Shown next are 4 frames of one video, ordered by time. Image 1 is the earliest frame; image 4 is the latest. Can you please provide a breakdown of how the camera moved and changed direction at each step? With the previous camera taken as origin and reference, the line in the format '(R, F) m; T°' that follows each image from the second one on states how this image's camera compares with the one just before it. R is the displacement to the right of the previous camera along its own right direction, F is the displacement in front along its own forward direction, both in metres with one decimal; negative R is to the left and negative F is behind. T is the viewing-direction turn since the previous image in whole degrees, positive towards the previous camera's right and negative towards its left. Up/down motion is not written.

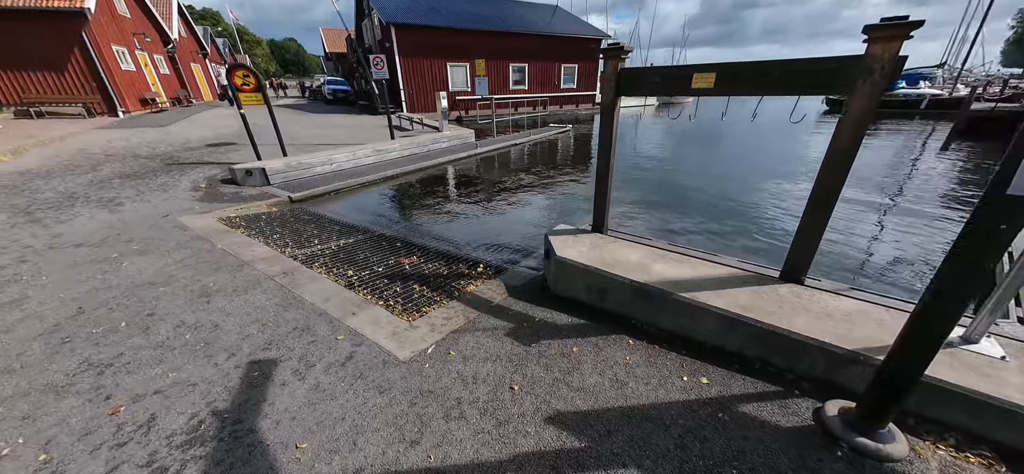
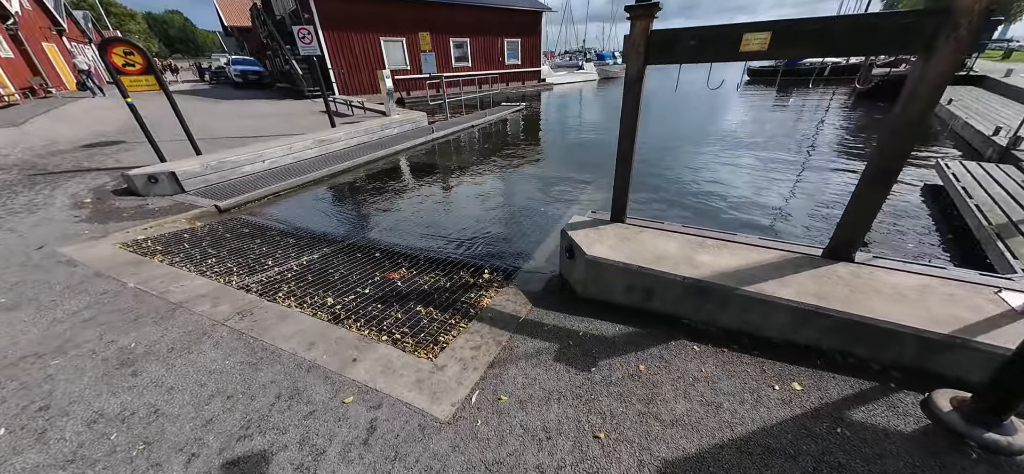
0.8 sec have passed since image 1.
(-0.5, +0.5) m; +9°
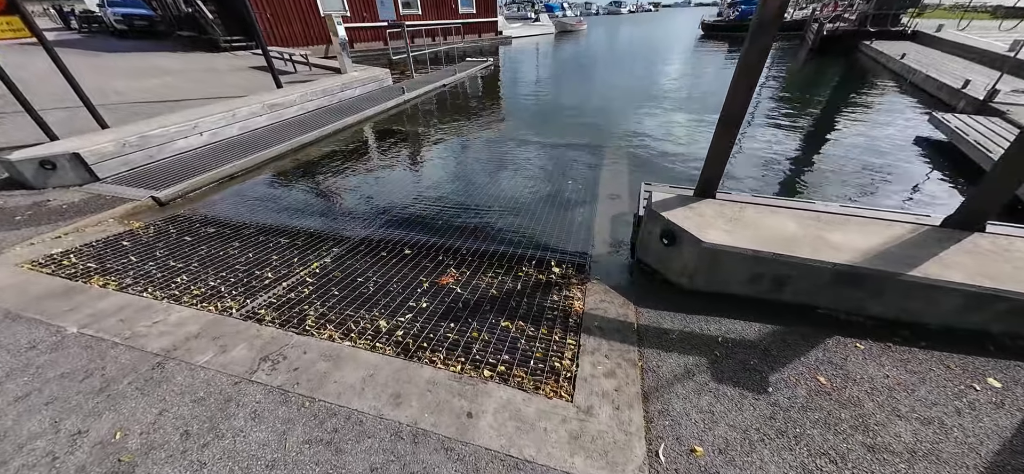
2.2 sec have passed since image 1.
(-0.8, +0.6) m; +8°
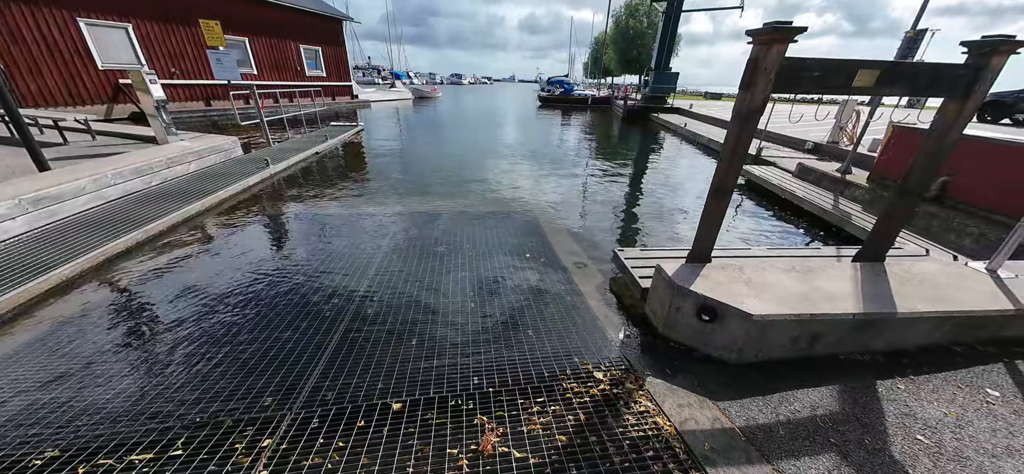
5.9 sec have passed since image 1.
(-0.9, +0.6) m; +23°
